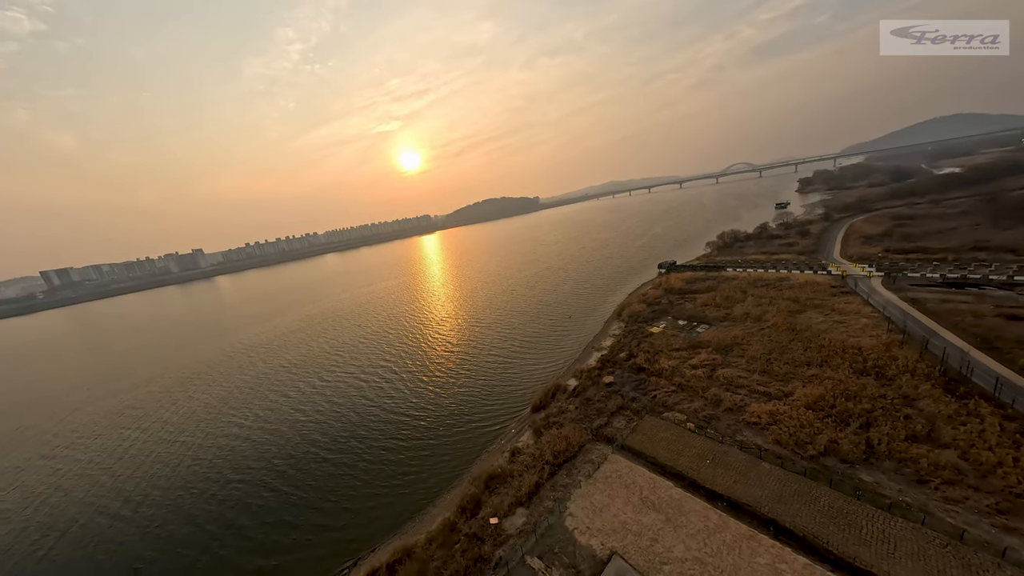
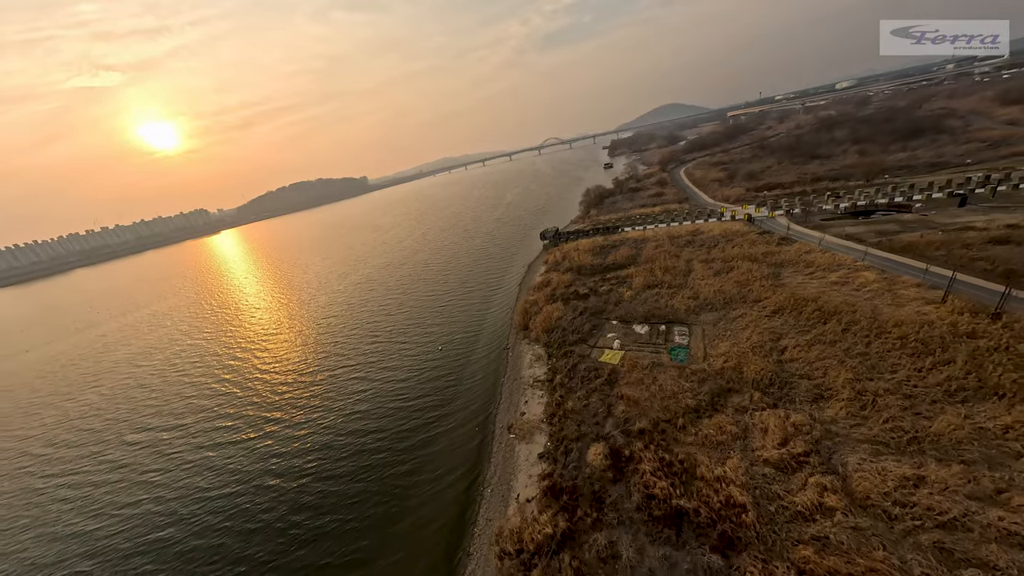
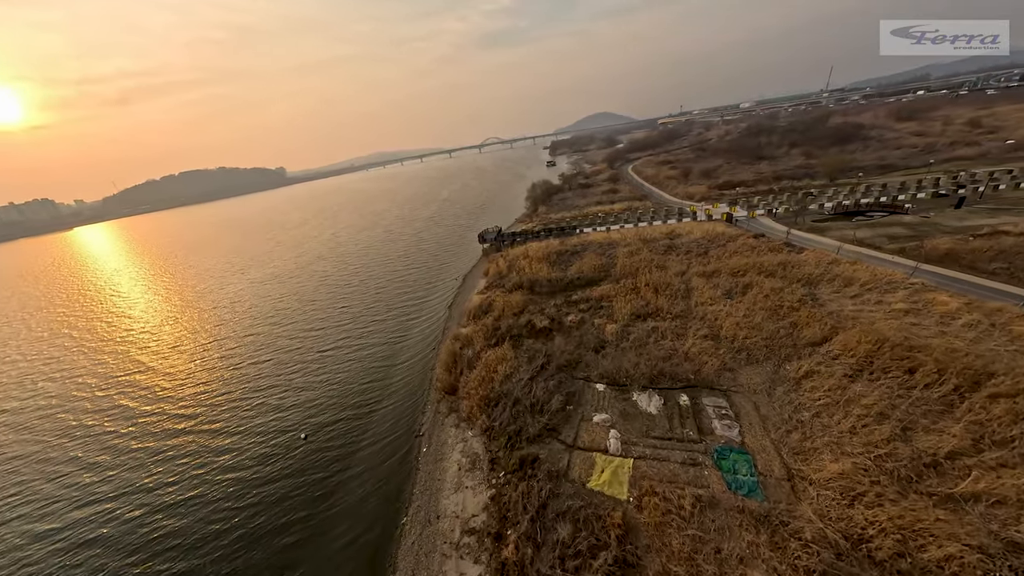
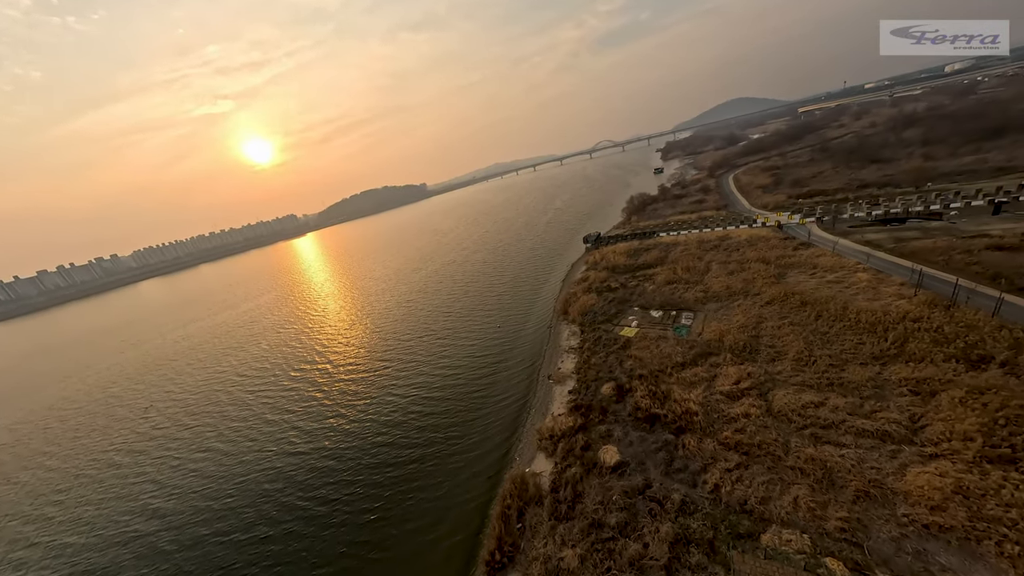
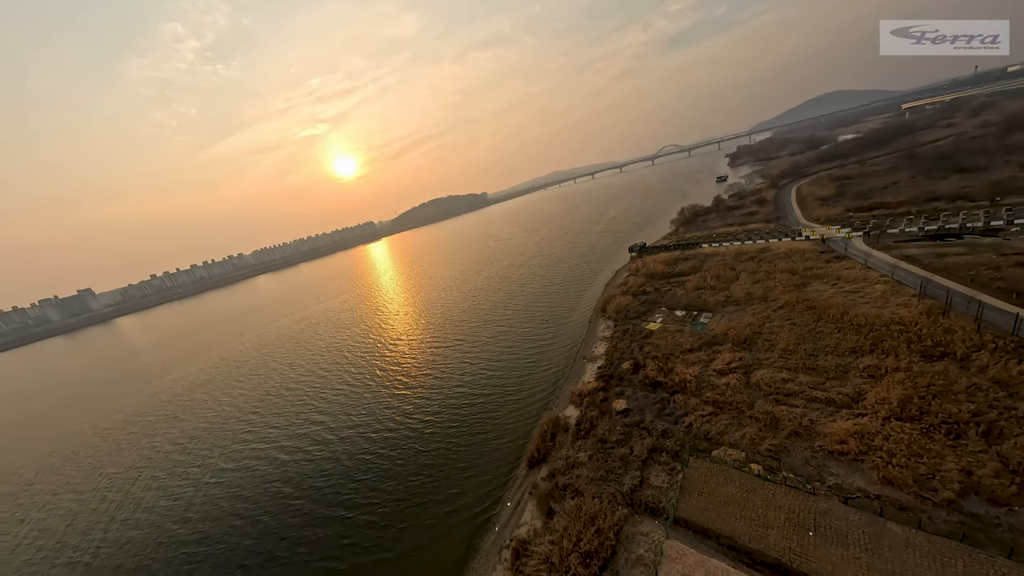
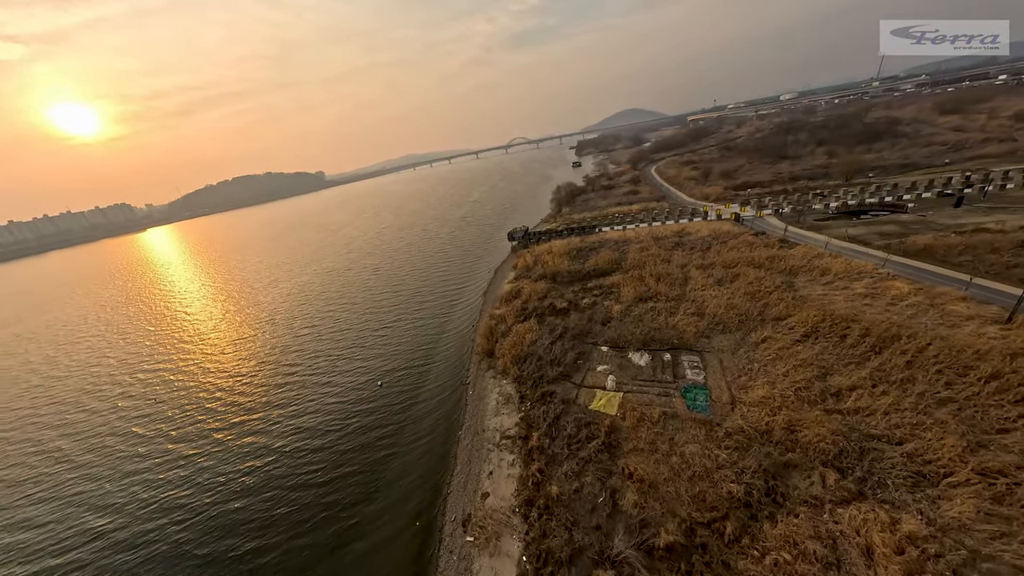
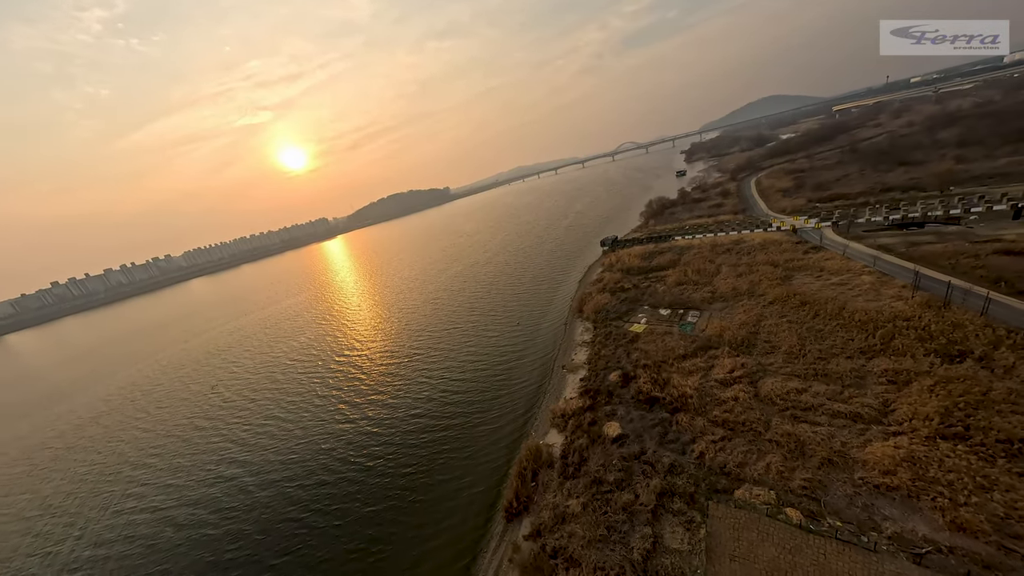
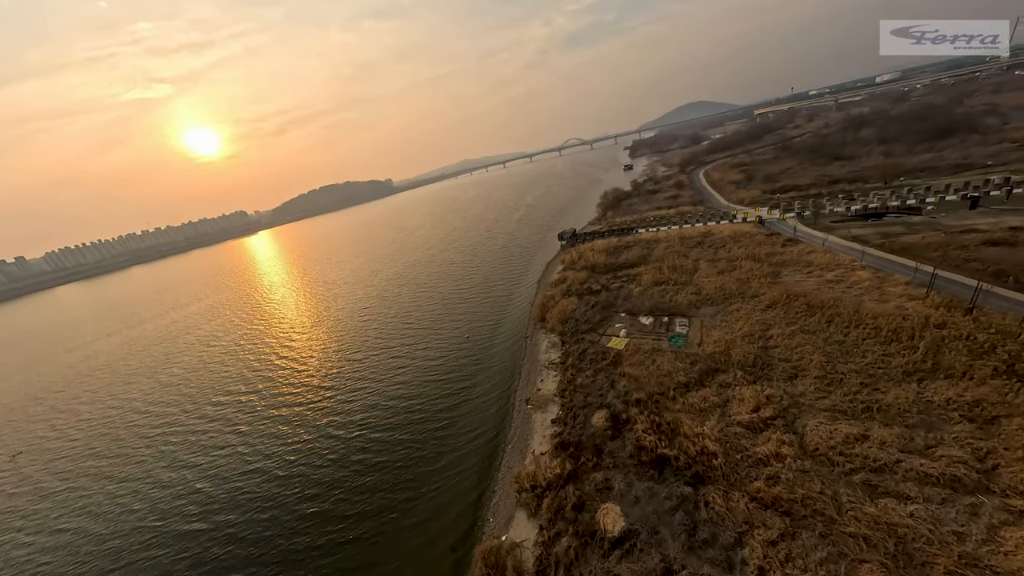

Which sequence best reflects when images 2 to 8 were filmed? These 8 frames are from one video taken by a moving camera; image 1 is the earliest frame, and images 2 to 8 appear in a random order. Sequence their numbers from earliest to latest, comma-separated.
5, 7, 4, 8, 2, 6, 3
